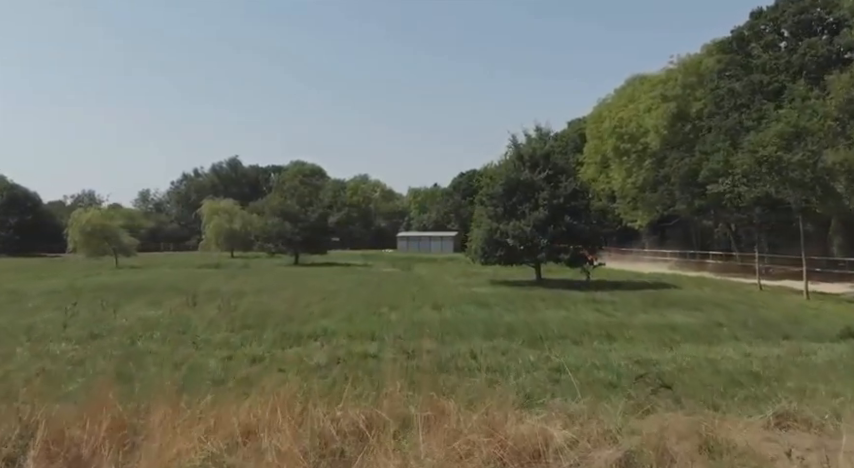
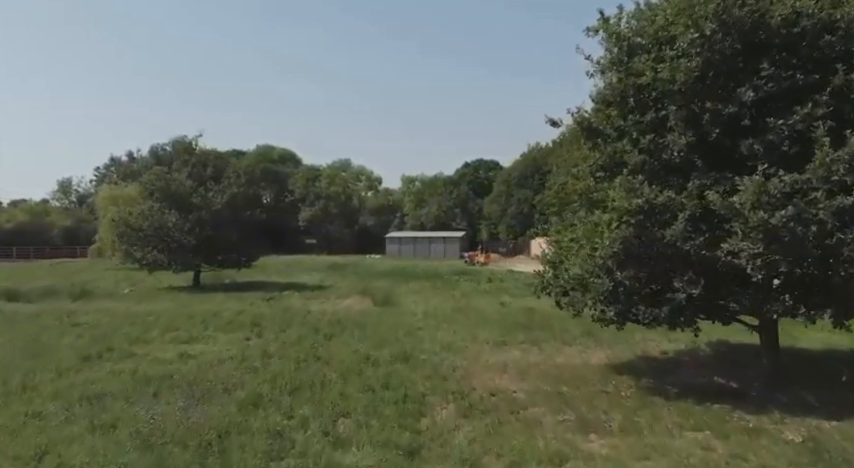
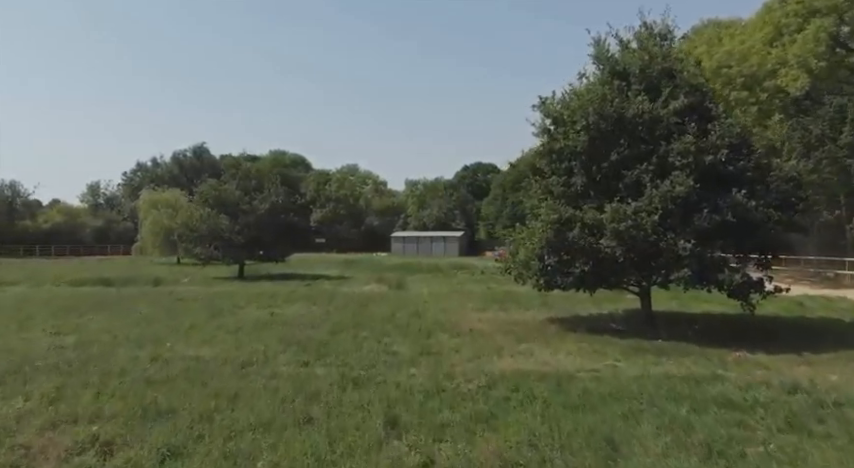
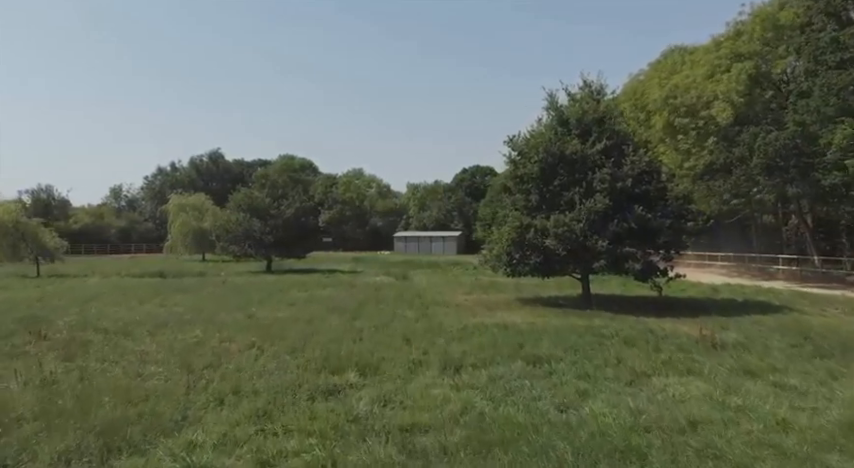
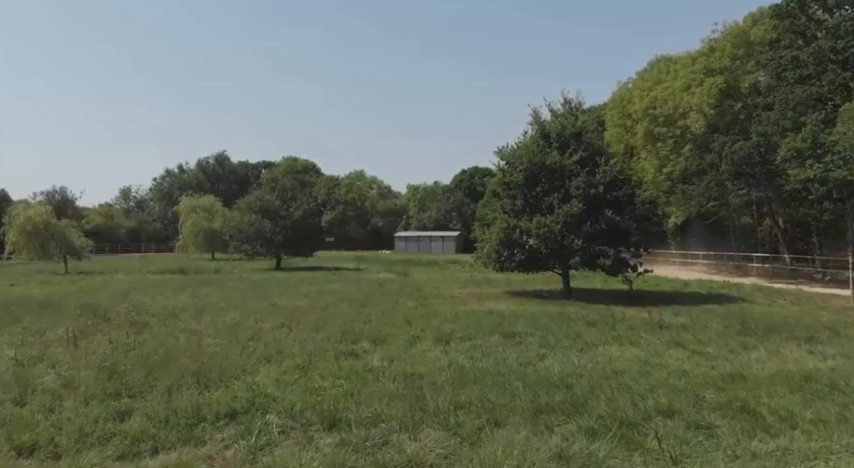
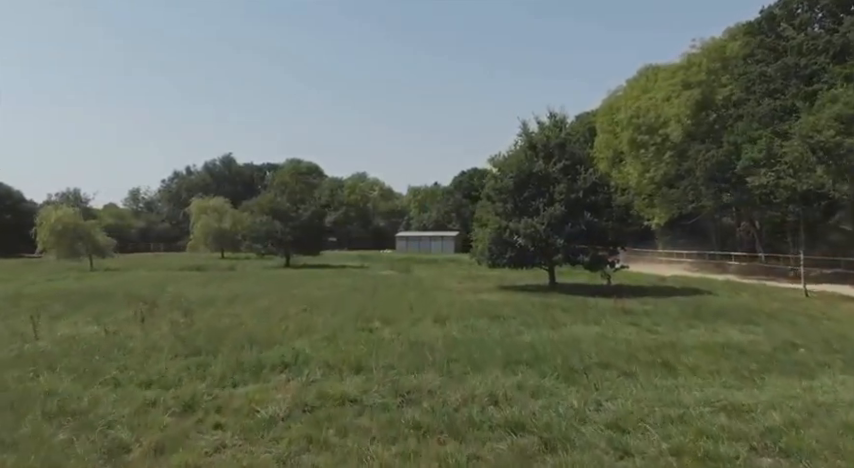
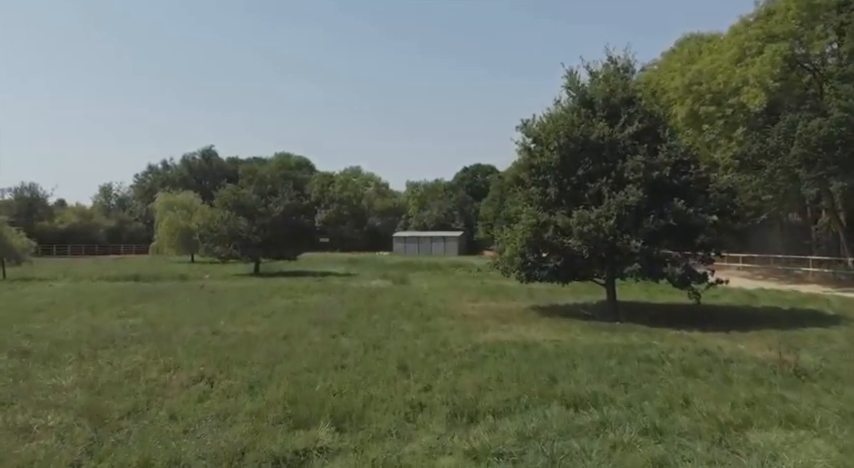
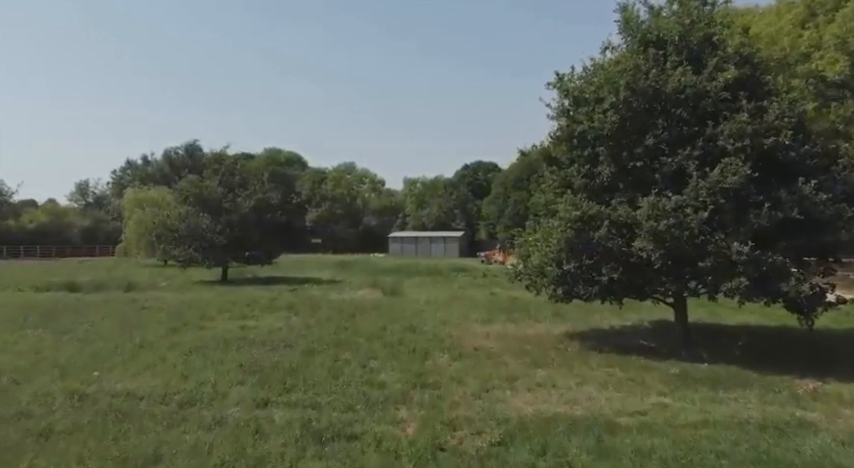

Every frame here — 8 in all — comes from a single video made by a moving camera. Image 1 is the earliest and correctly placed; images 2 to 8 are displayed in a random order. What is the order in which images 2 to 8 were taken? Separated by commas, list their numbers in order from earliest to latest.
6, 5, 4, 7, 3, 8, 2
